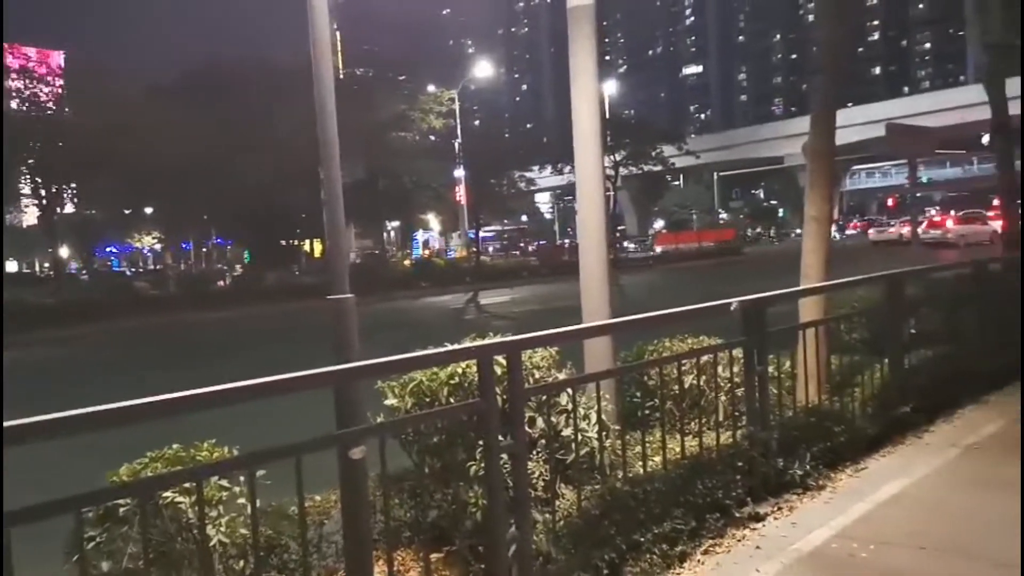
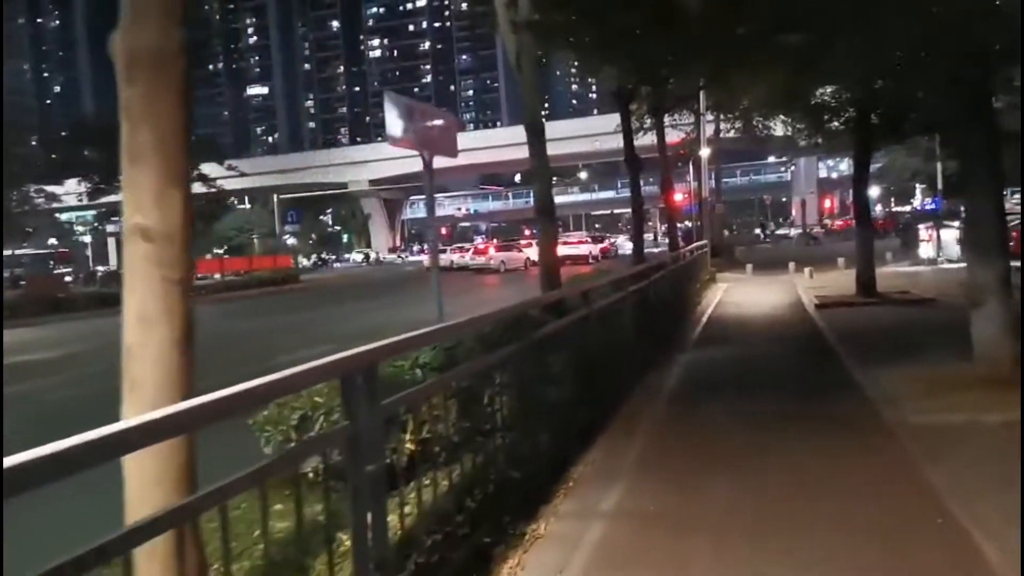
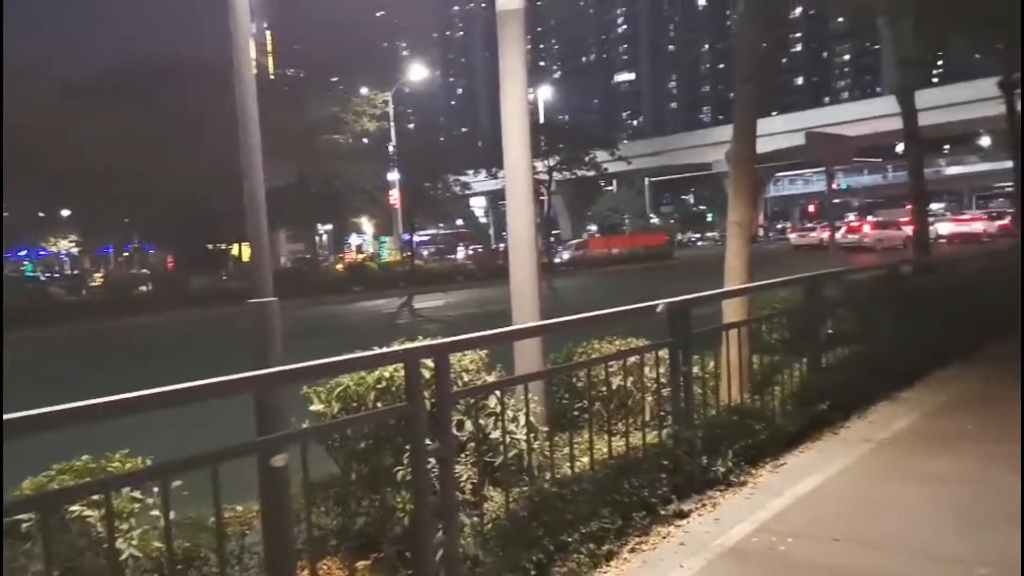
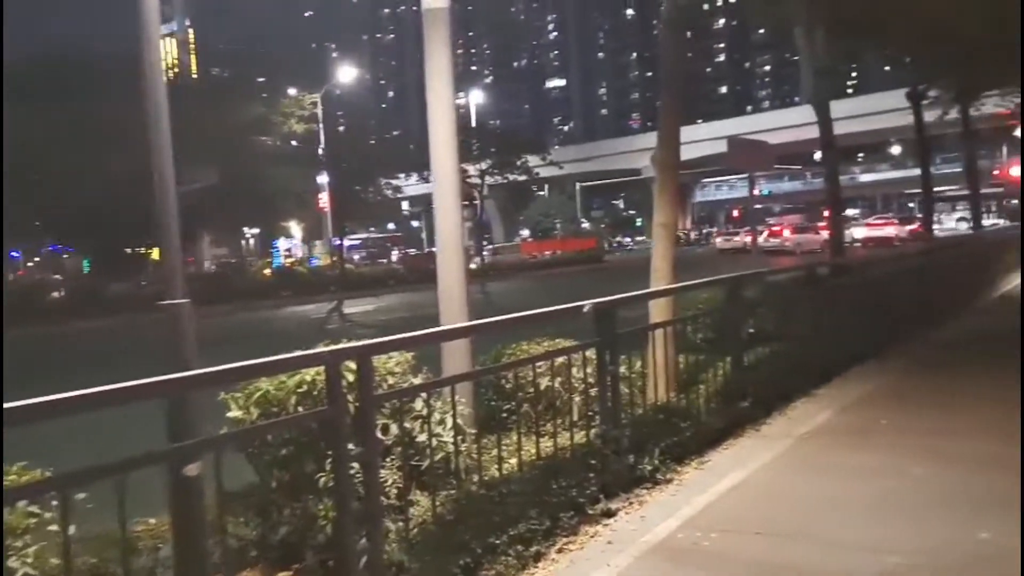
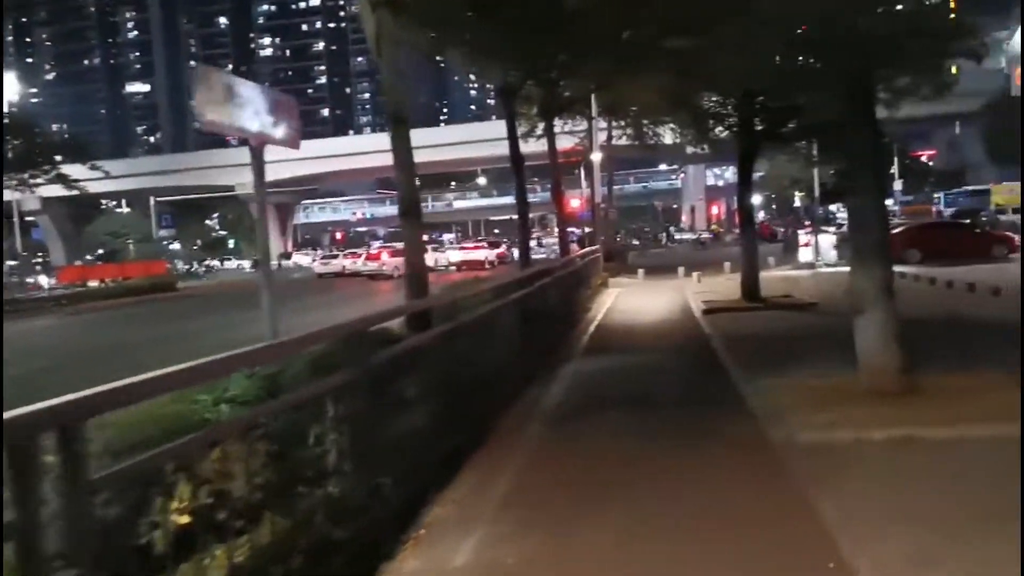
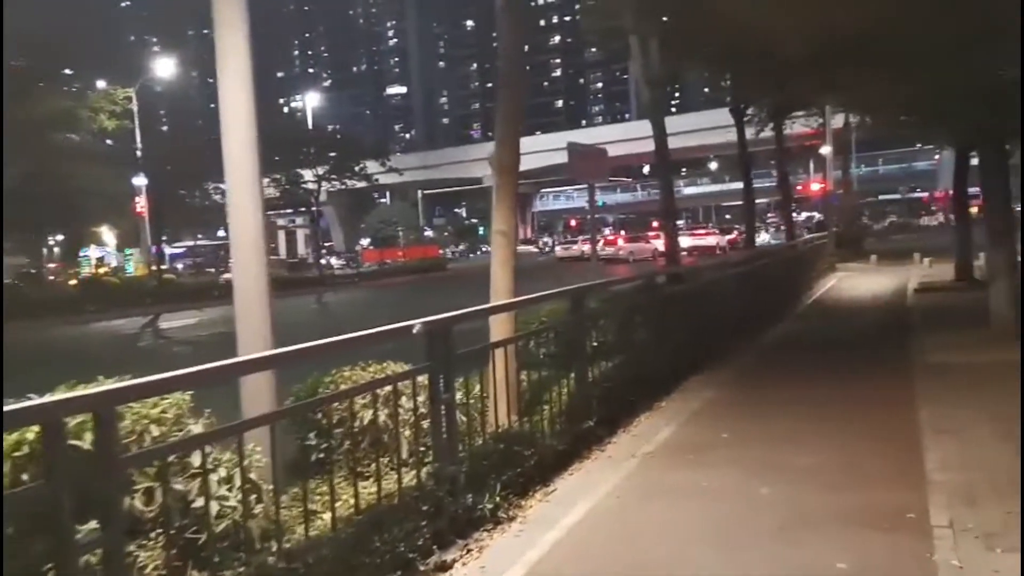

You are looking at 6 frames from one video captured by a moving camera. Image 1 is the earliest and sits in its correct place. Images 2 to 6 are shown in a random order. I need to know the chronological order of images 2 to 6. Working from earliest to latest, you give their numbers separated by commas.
3, 4, 6, 2, 5
